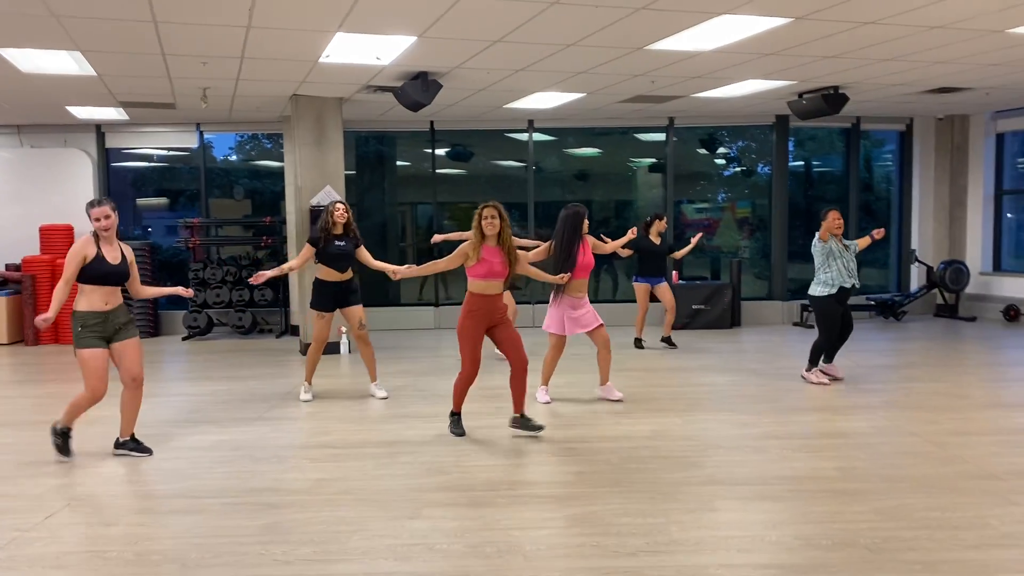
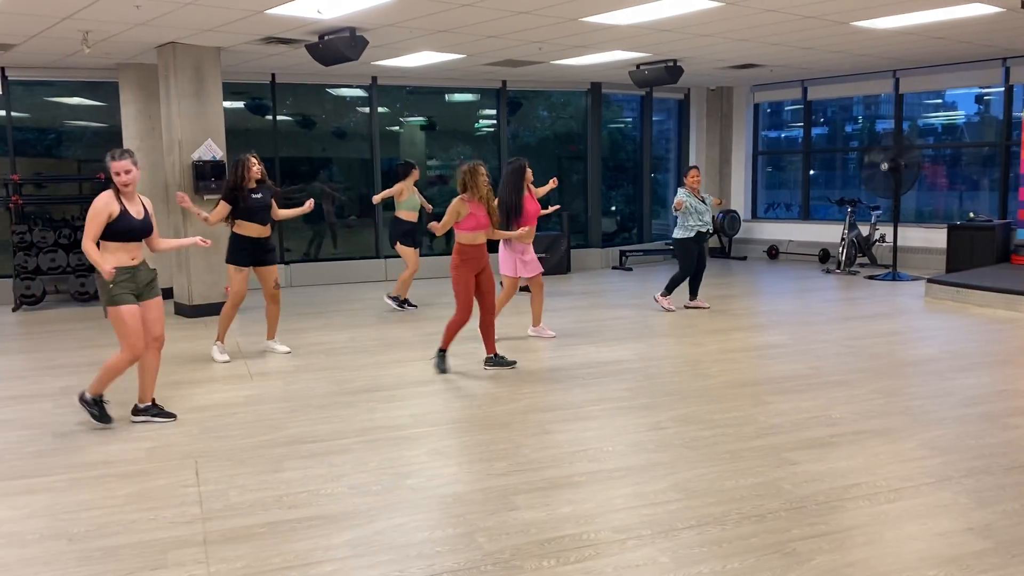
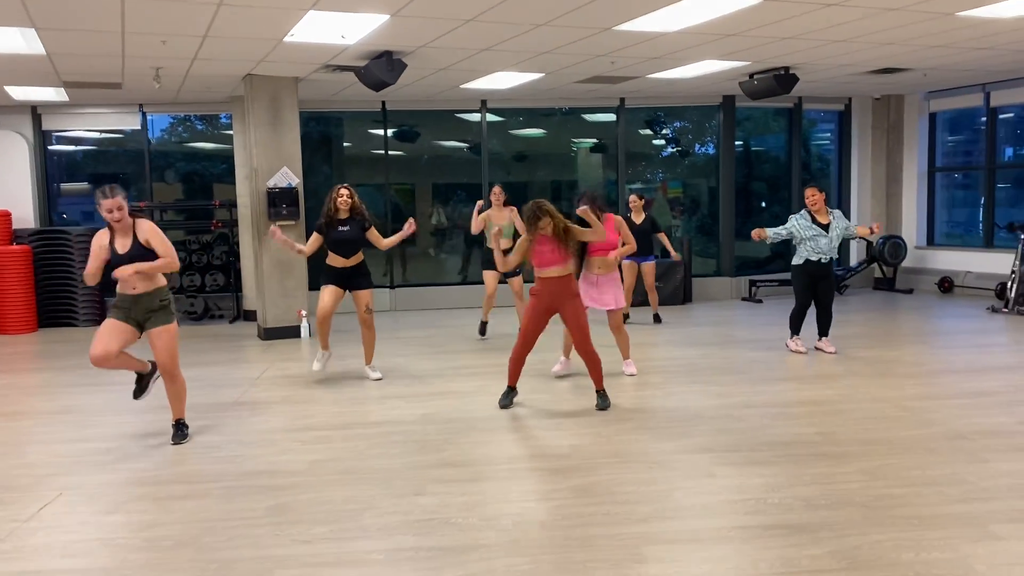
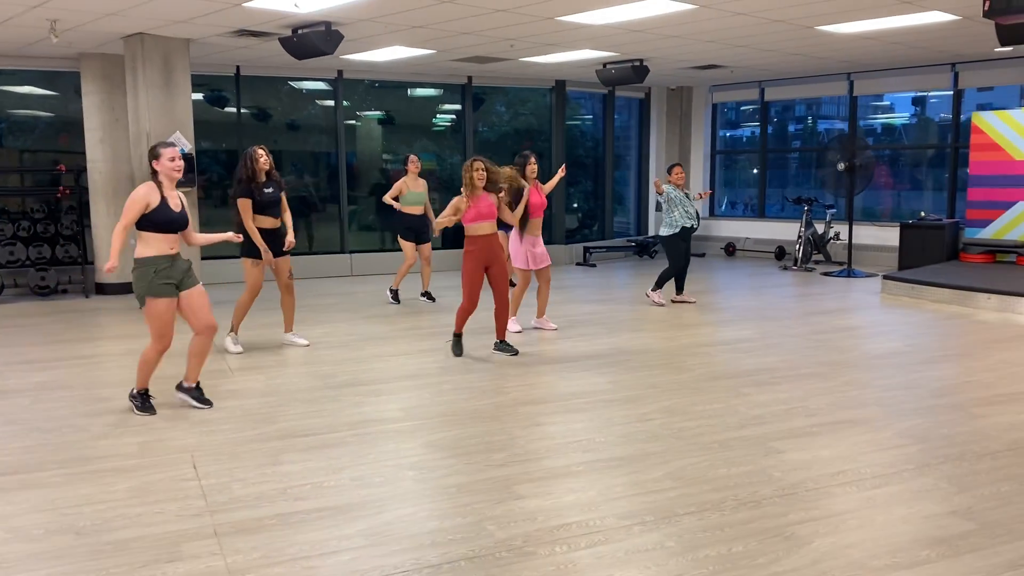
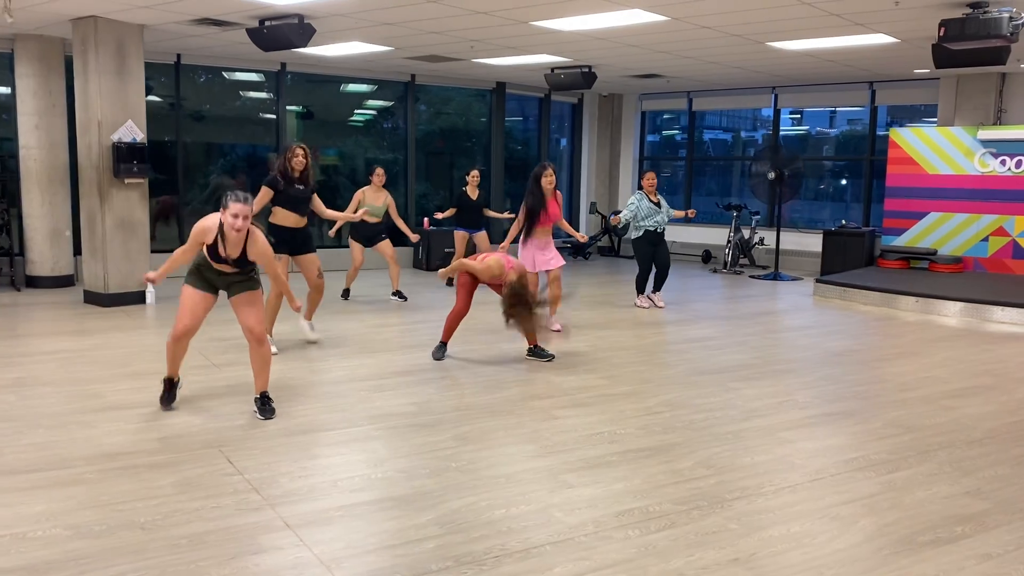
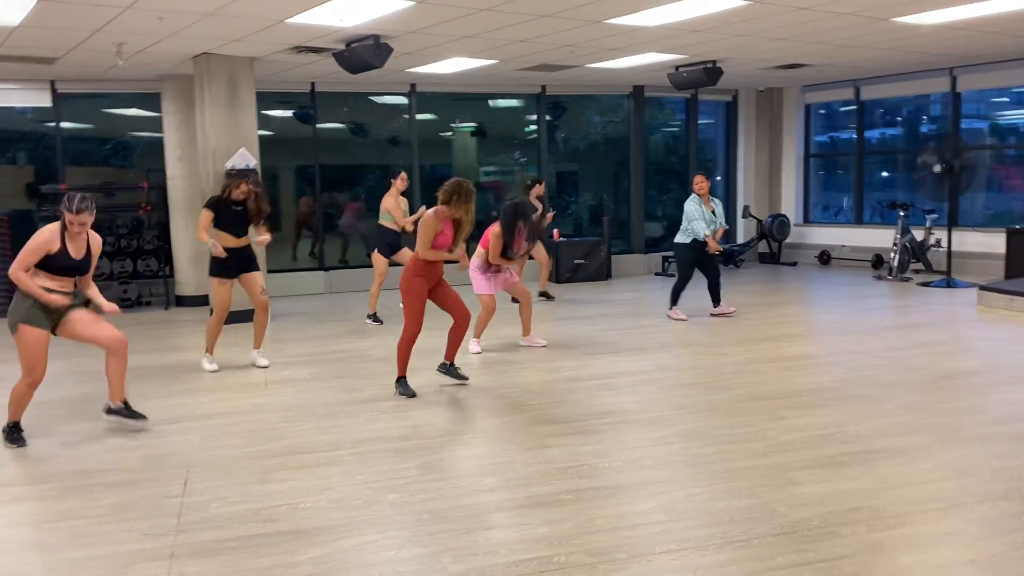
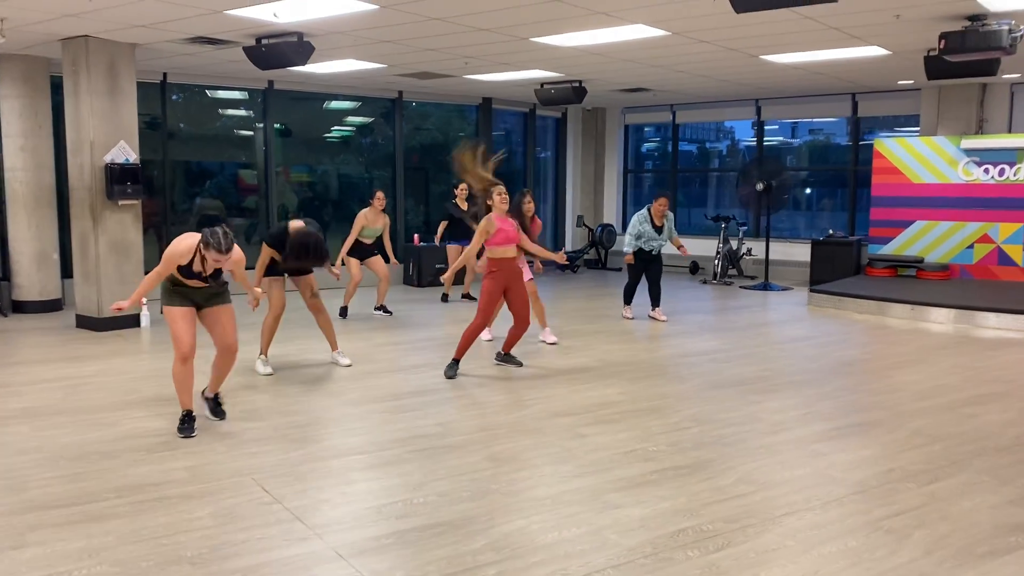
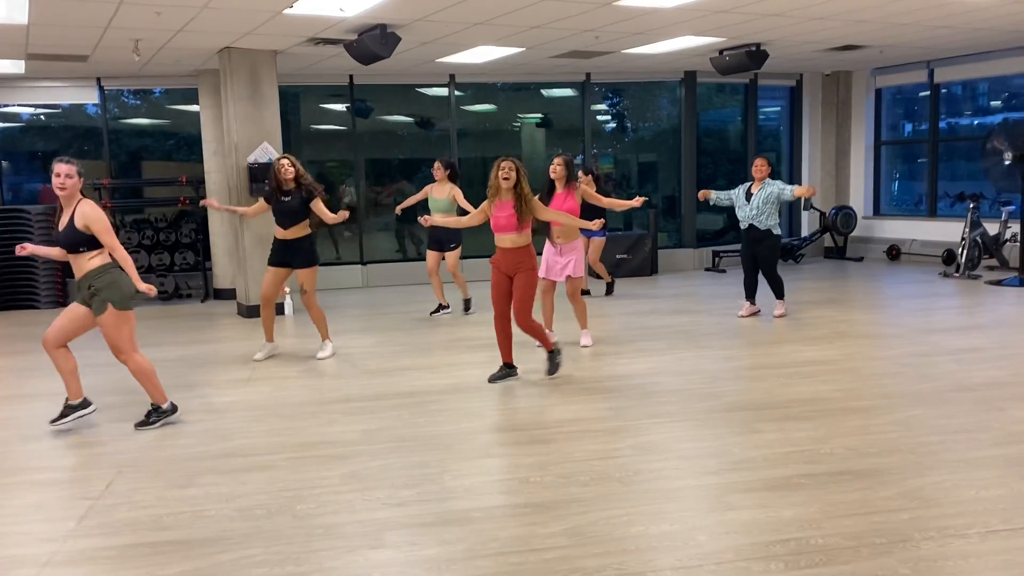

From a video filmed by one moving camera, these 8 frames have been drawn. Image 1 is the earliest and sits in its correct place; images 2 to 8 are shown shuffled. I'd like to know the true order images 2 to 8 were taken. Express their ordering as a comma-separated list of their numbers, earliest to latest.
3, 8, 6, 2, 4, 5, 7
